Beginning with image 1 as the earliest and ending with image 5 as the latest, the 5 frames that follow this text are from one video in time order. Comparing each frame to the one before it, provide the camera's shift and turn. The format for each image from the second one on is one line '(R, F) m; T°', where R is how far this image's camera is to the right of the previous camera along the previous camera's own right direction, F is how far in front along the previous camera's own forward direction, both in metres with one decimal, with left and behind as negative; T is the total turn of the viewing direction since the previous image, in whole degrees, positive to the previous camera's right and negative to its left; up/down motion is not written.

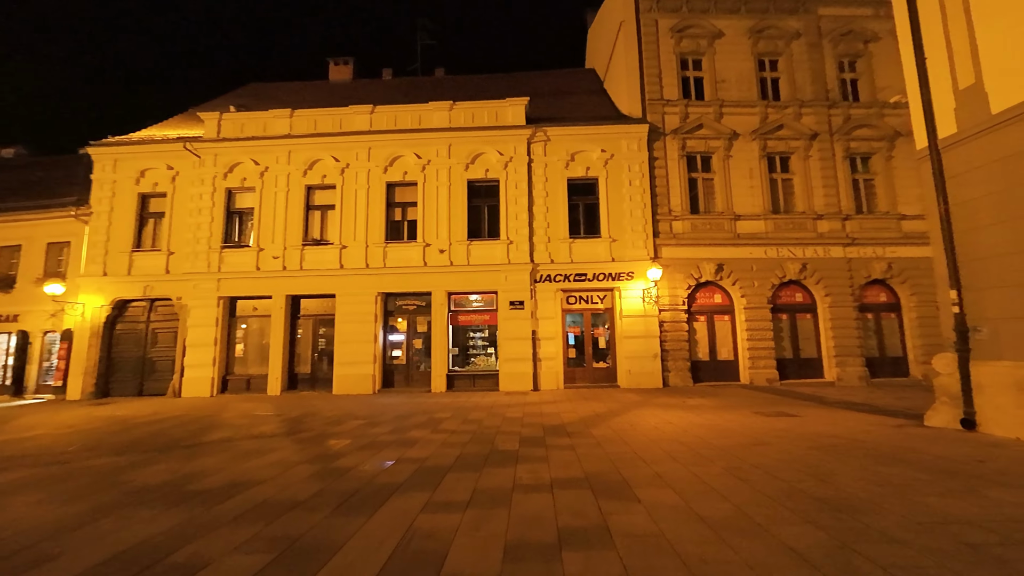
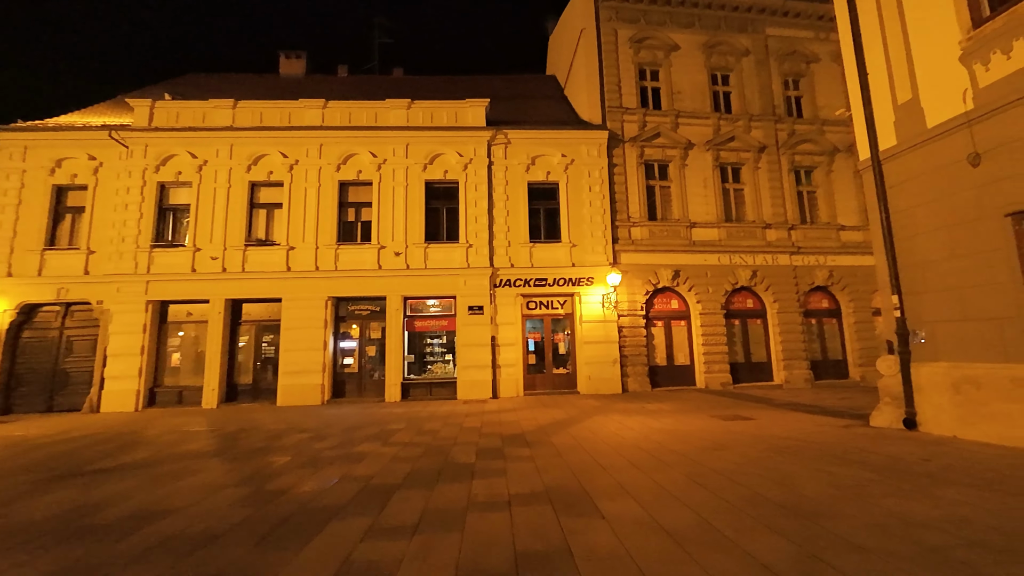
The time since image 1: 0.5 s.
(0.0, +0.3) m; +5°
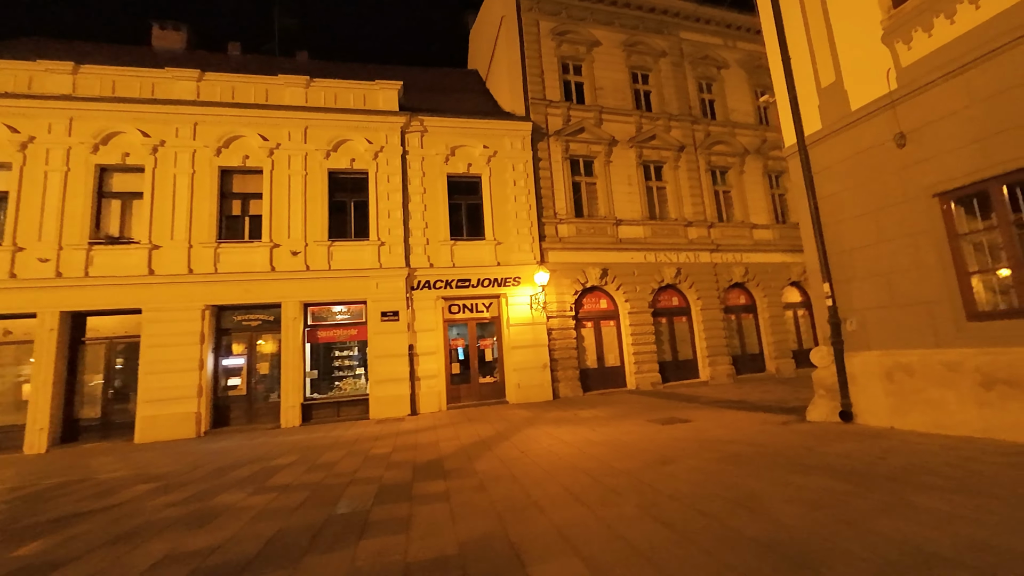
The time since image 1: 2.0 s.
(+0.3, +1.2) m; +9°
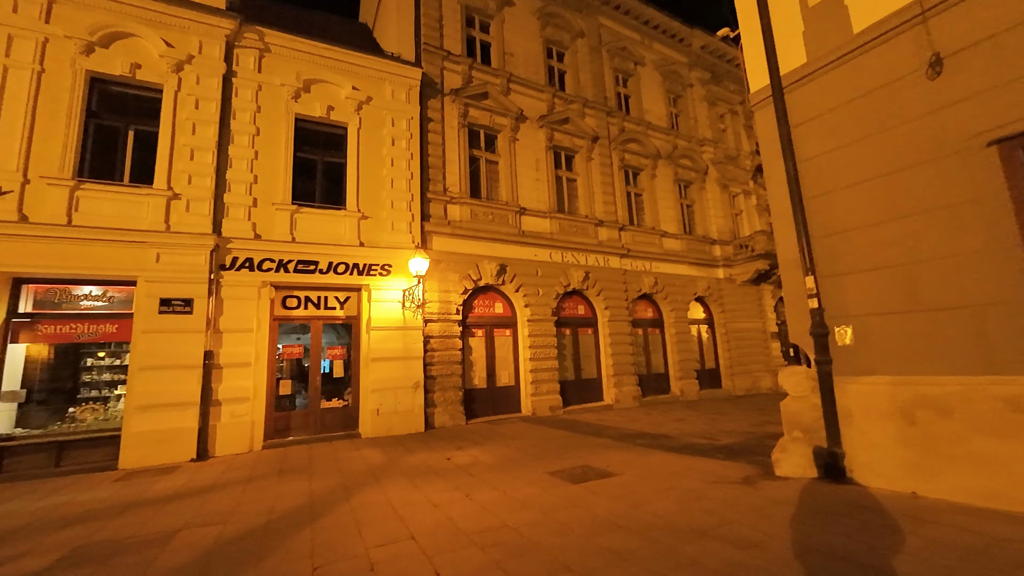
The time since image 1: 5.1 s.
(+0.7, +3.0) m; +13°
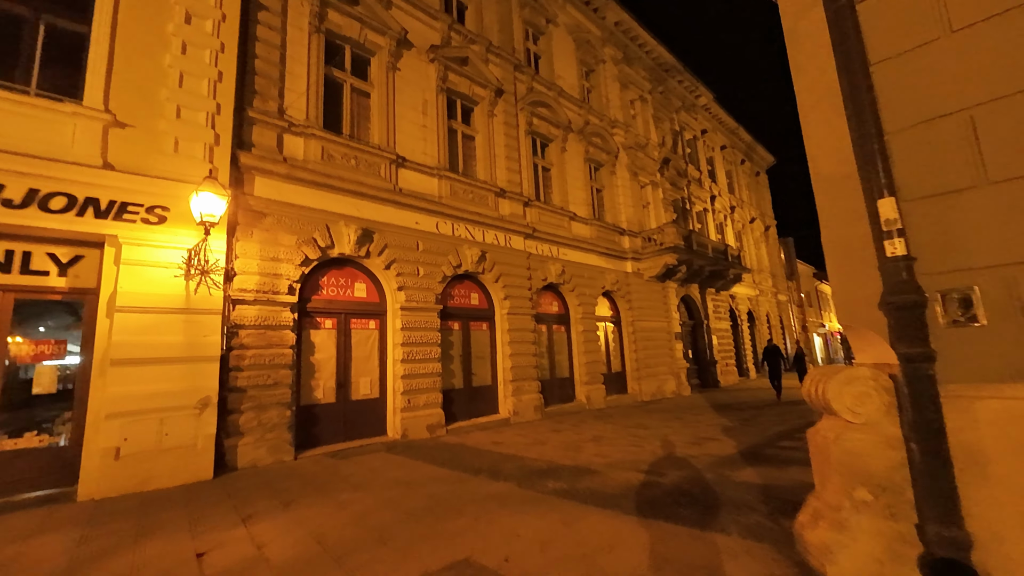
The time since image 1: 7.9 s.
(+0.6, +2.9) m; +14°
